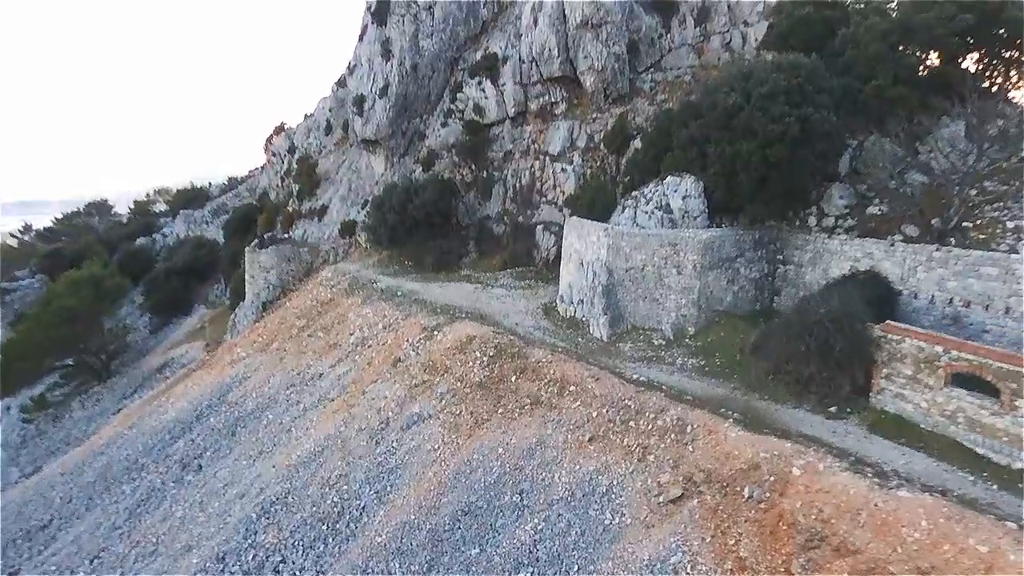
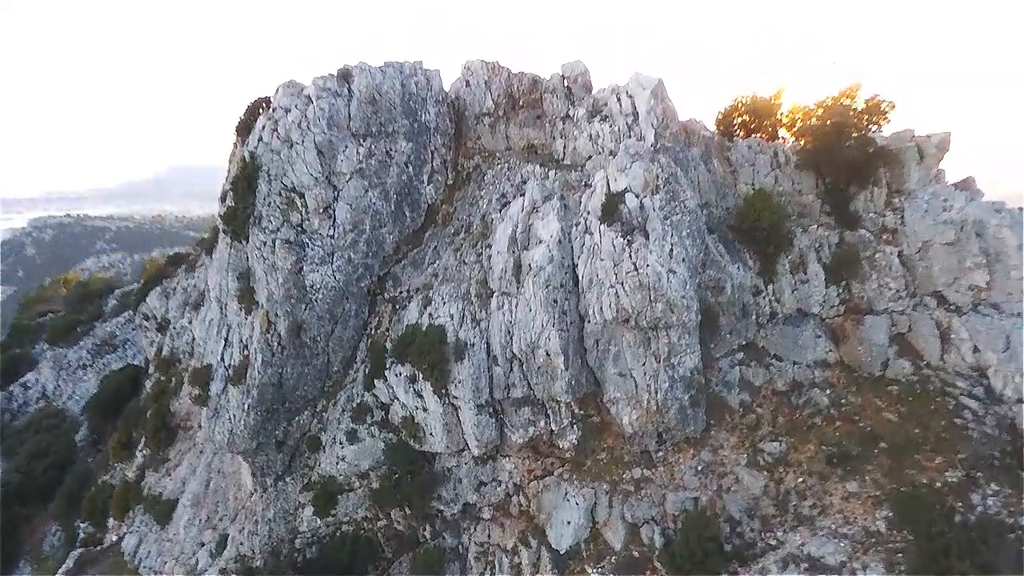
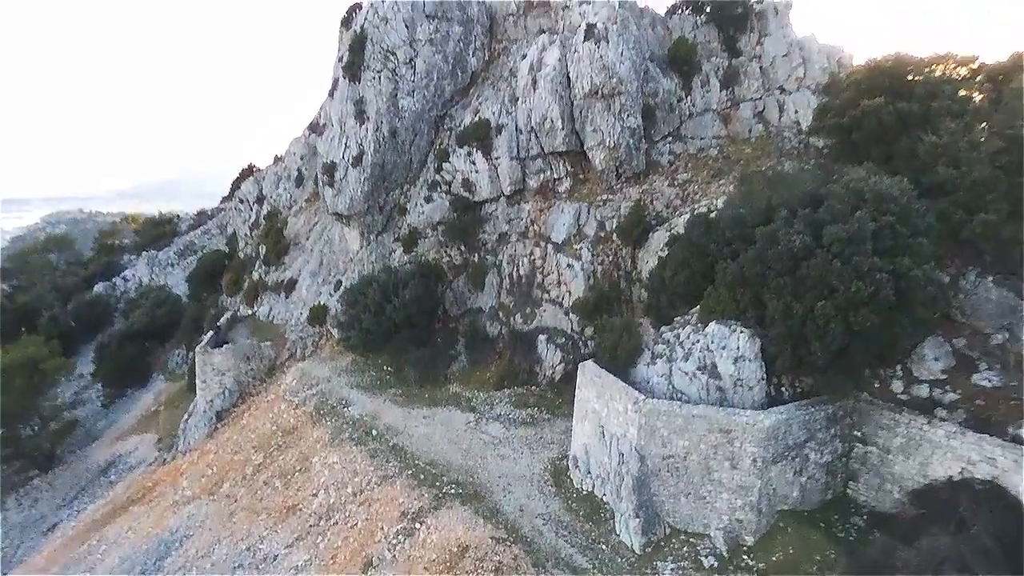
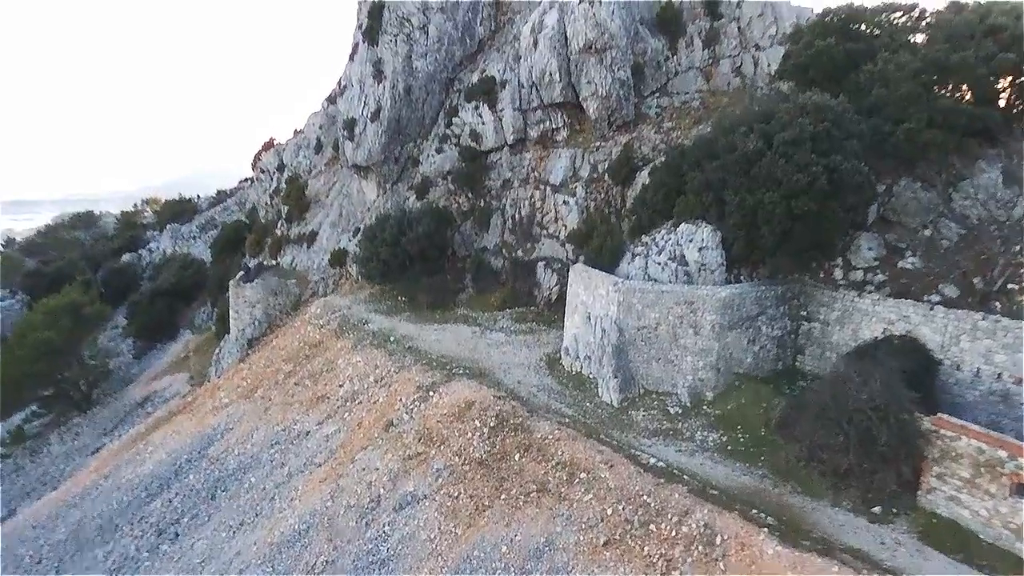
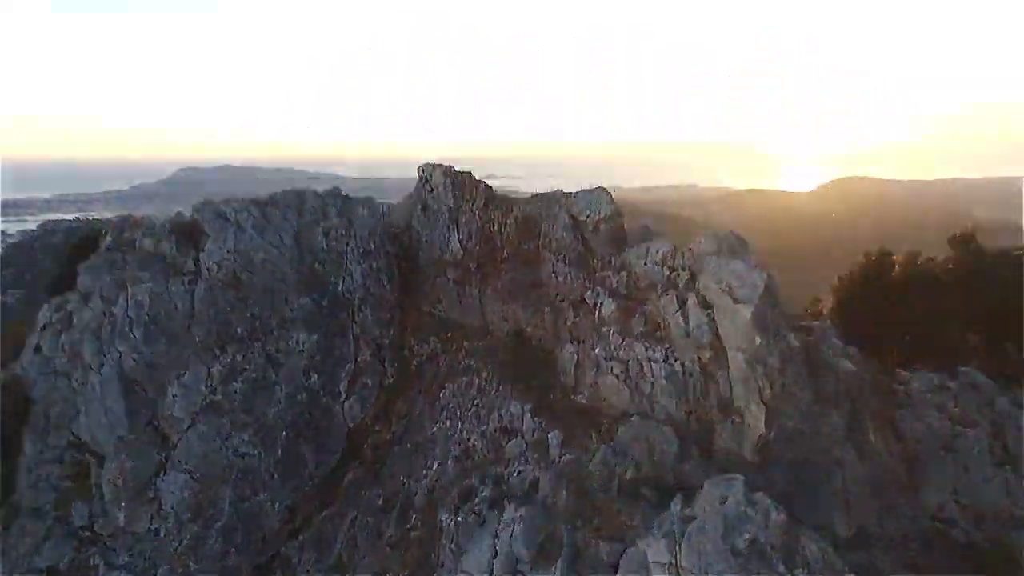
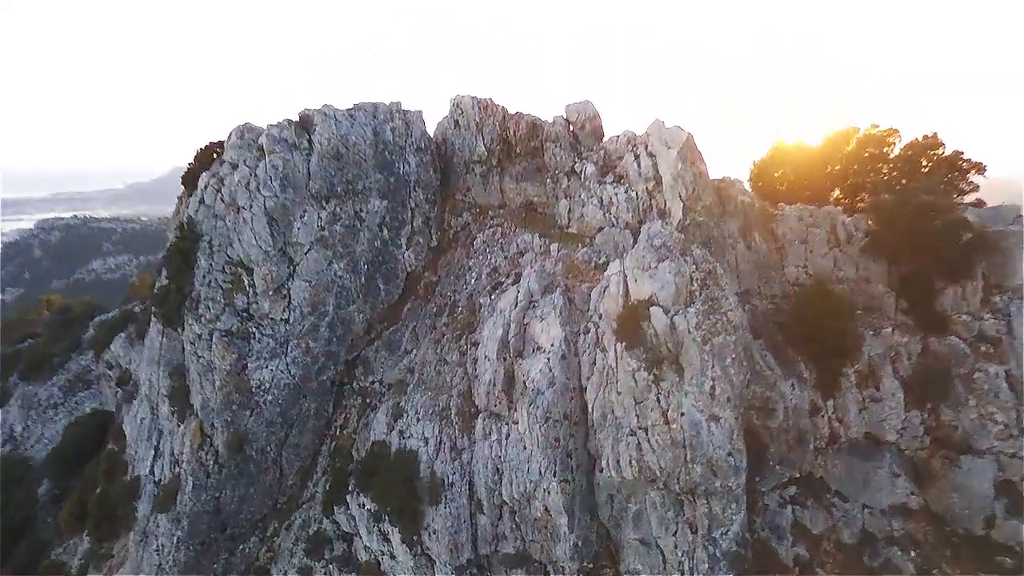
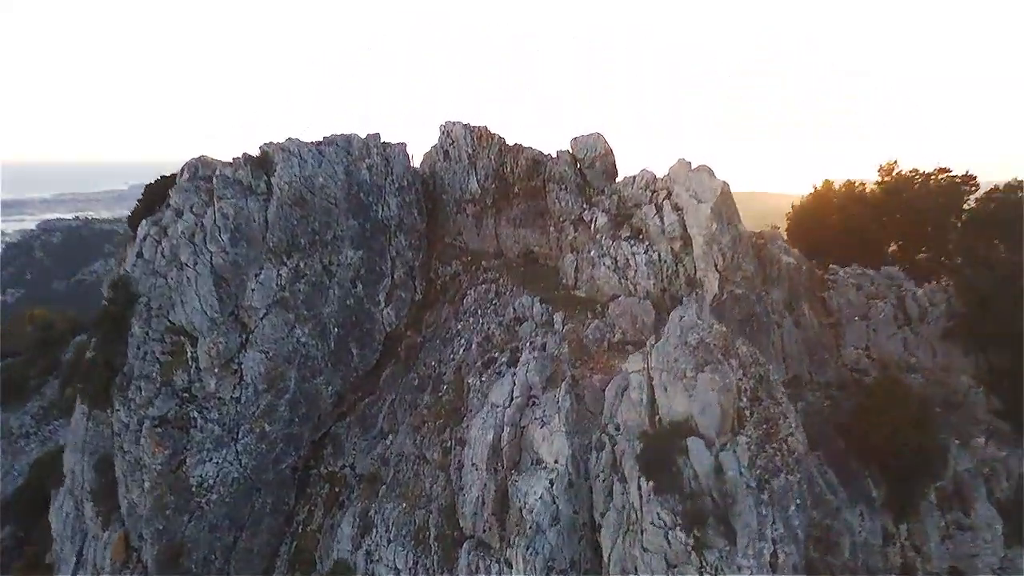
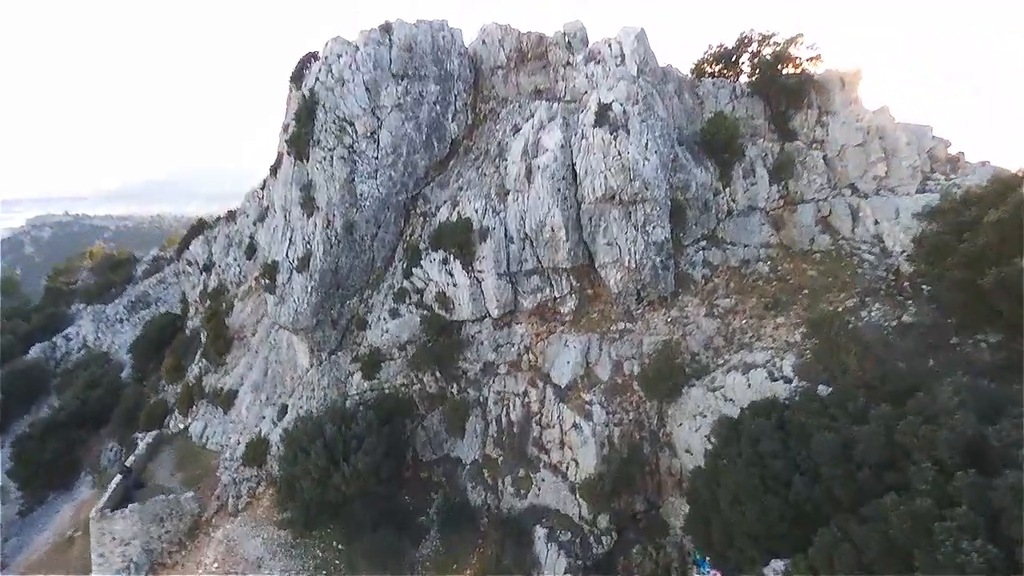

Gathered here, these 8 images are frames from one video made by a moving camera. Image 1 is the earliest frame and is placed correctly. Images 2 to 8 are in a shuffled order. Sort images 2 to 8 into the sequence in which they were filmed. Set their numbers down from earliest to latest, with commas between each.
4, 3, 8, 2, 6, 7, 5
